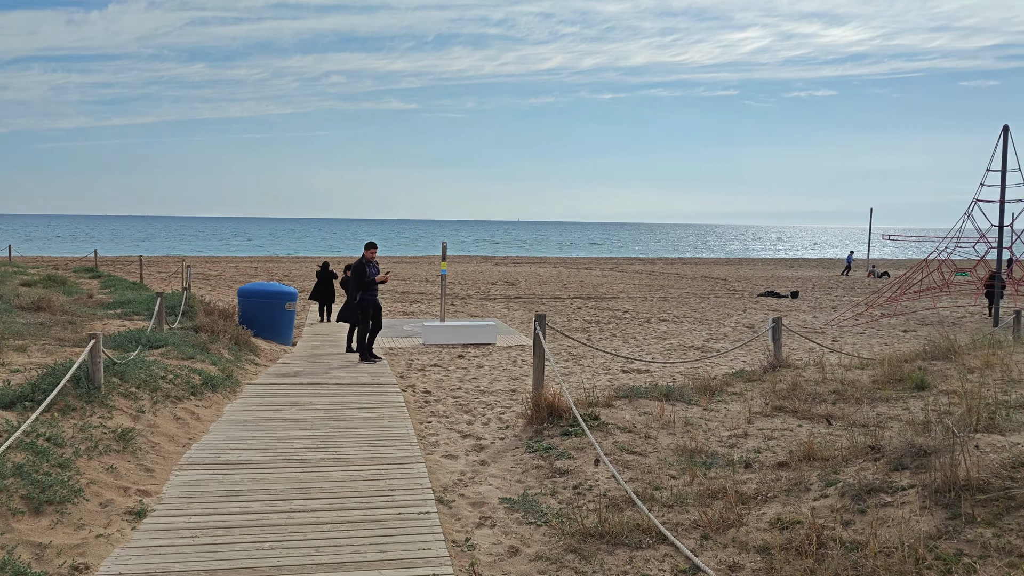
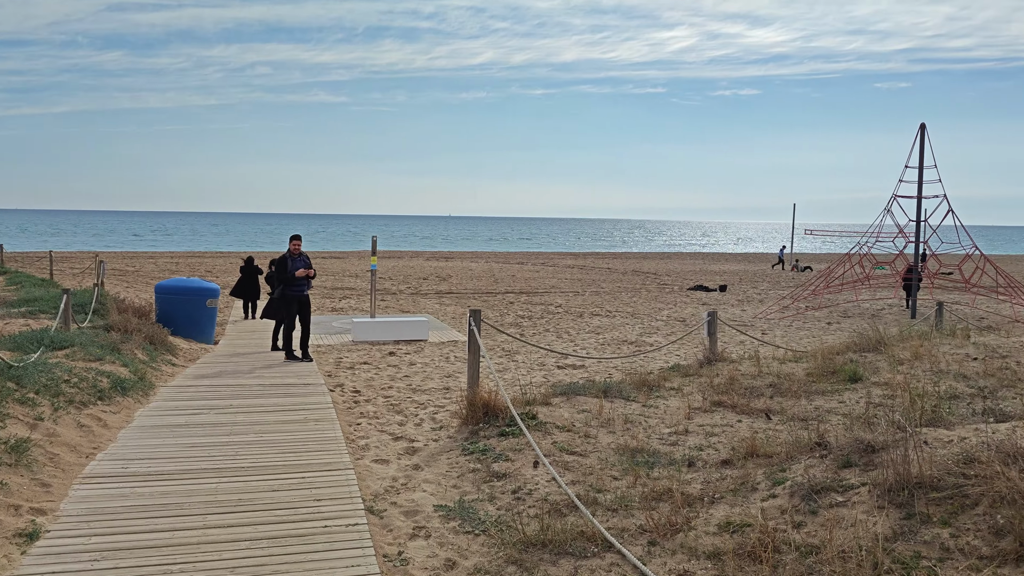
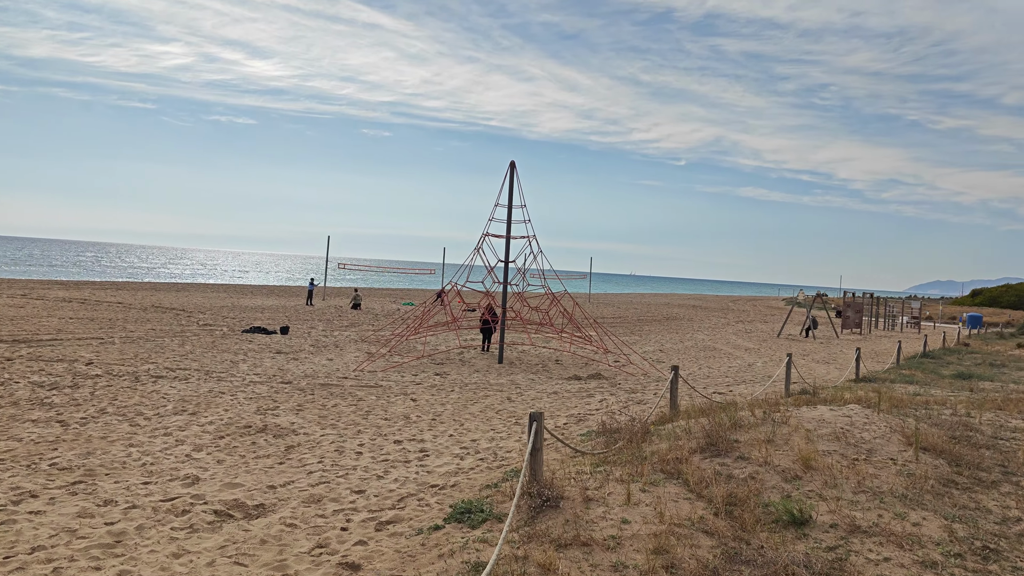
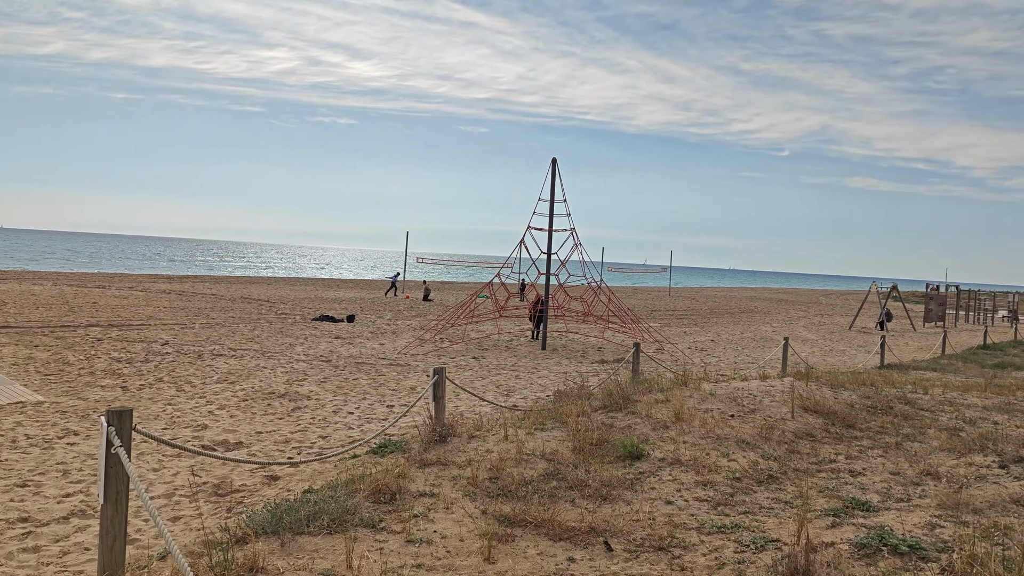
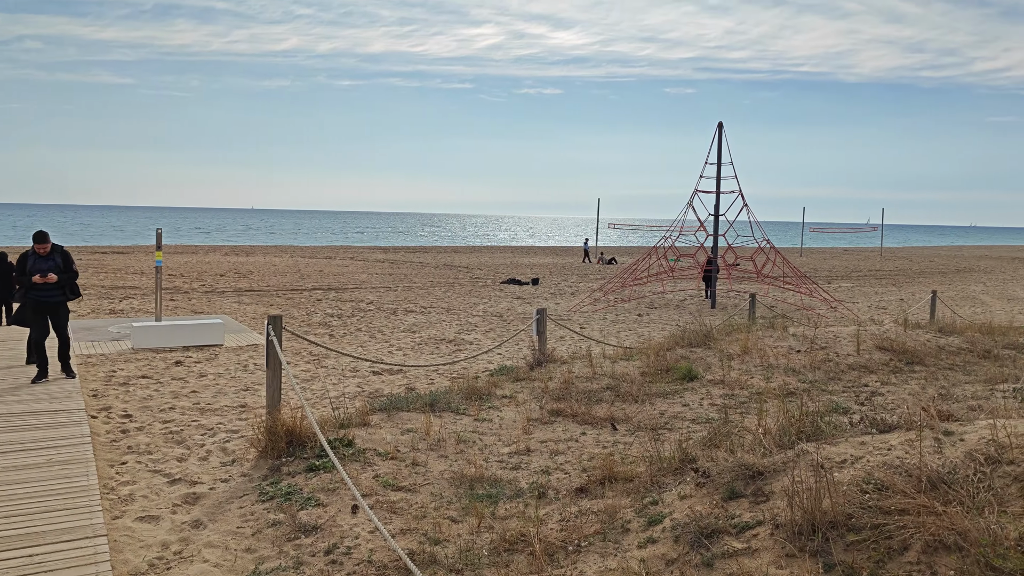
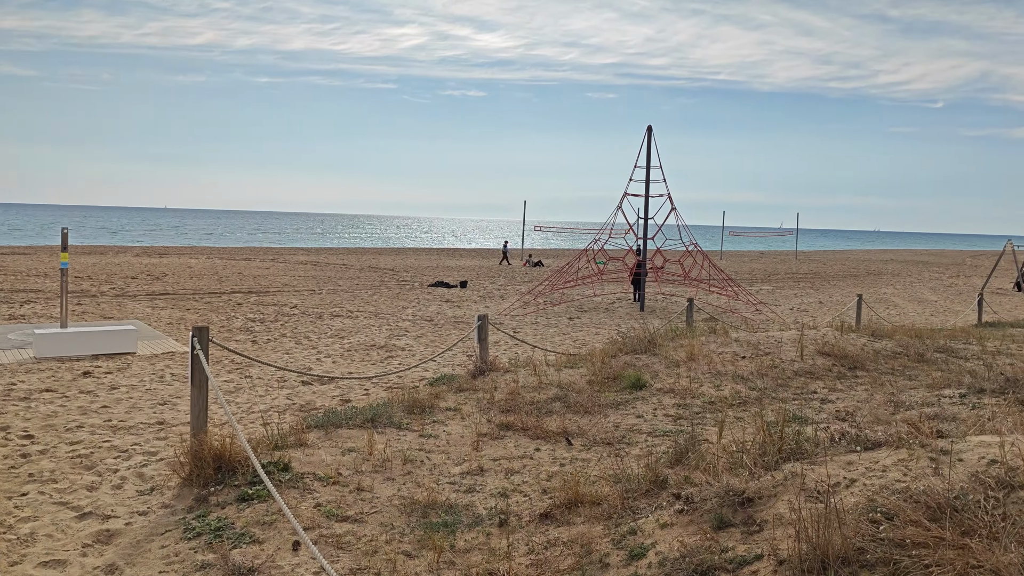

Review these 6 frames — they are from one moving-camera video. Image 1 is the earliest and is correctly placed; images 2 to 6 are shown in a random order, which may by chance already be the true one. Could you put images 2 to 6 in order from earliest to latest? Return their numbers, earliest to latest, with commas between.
2, 5, 6, 4, 3
